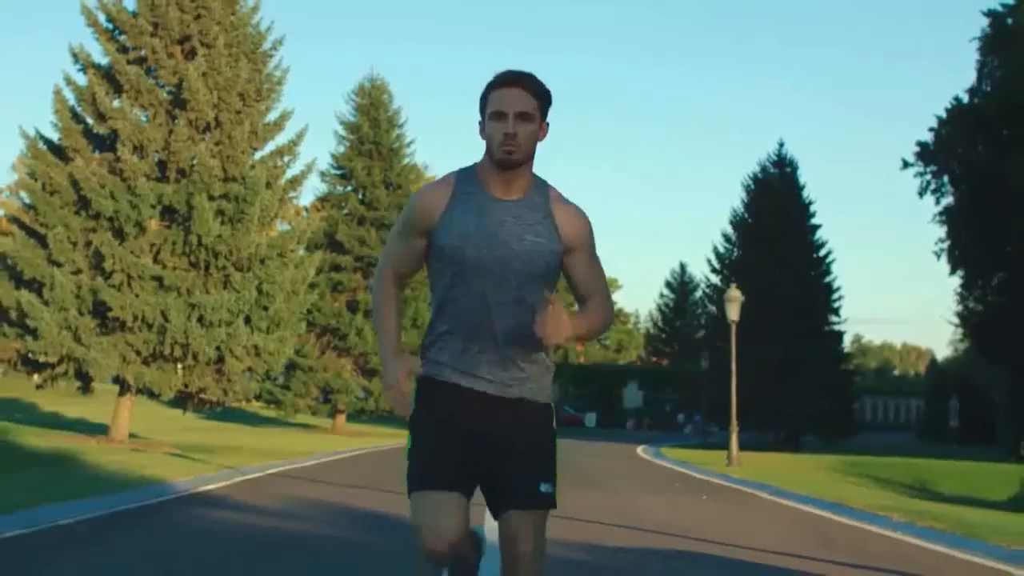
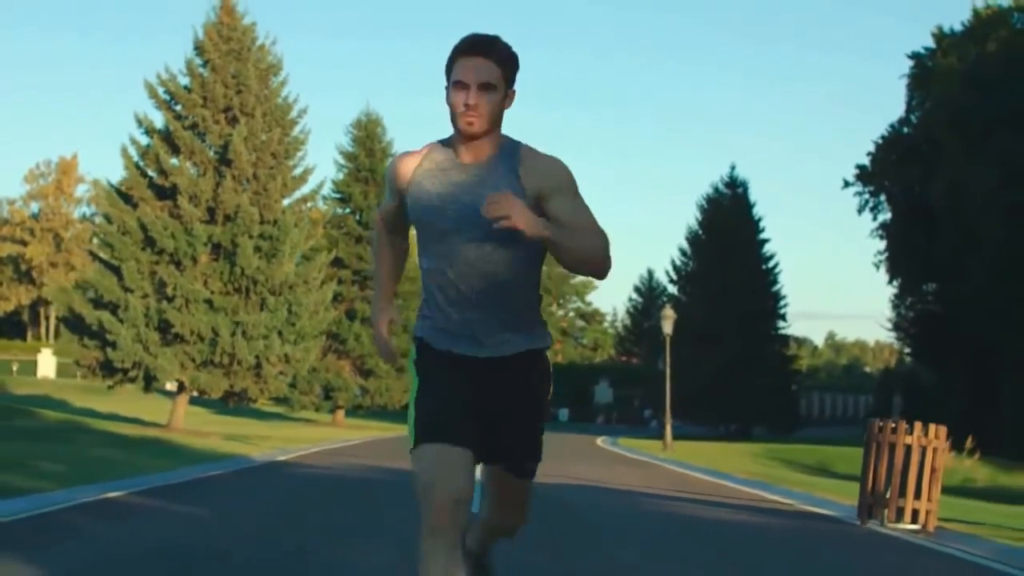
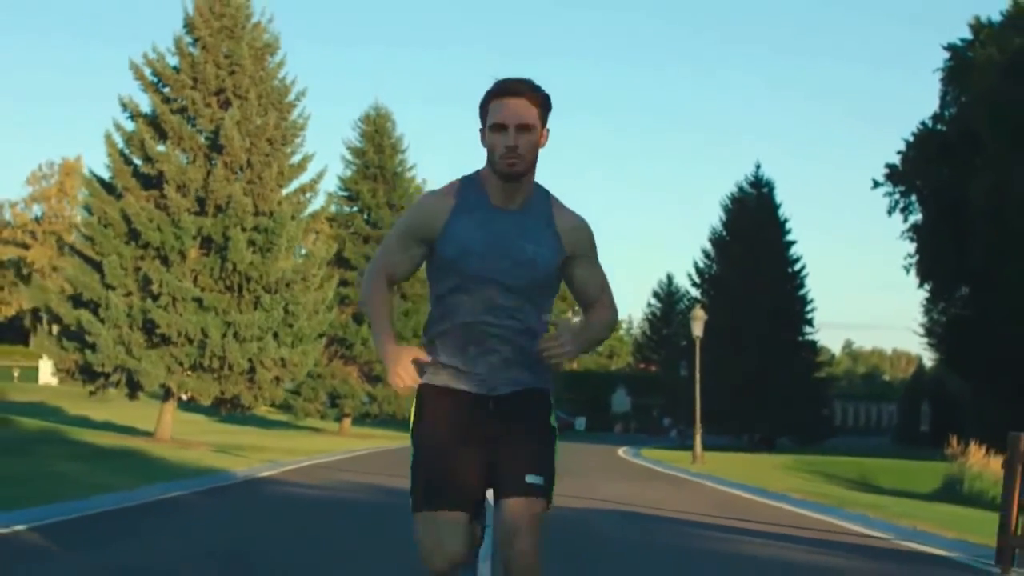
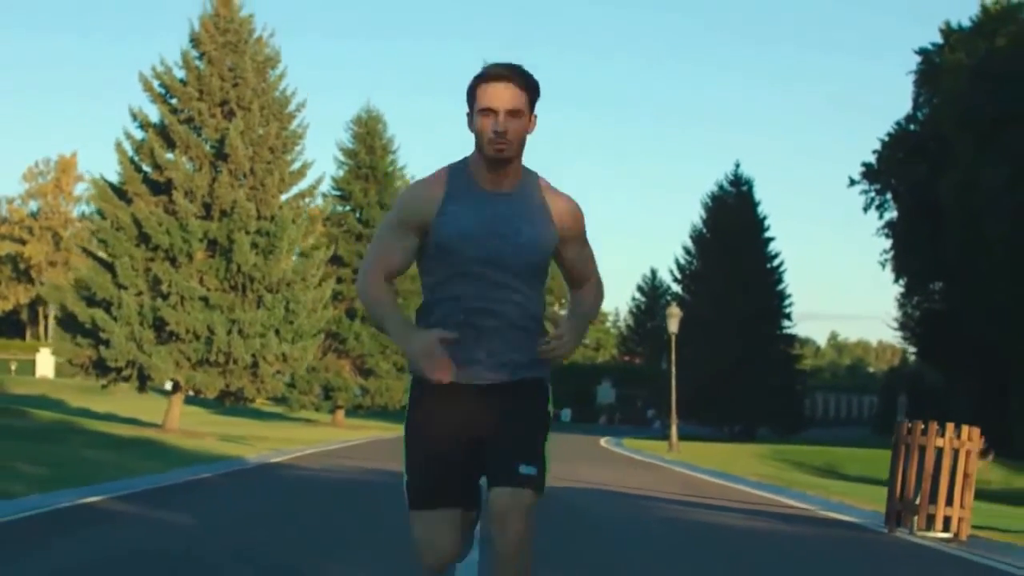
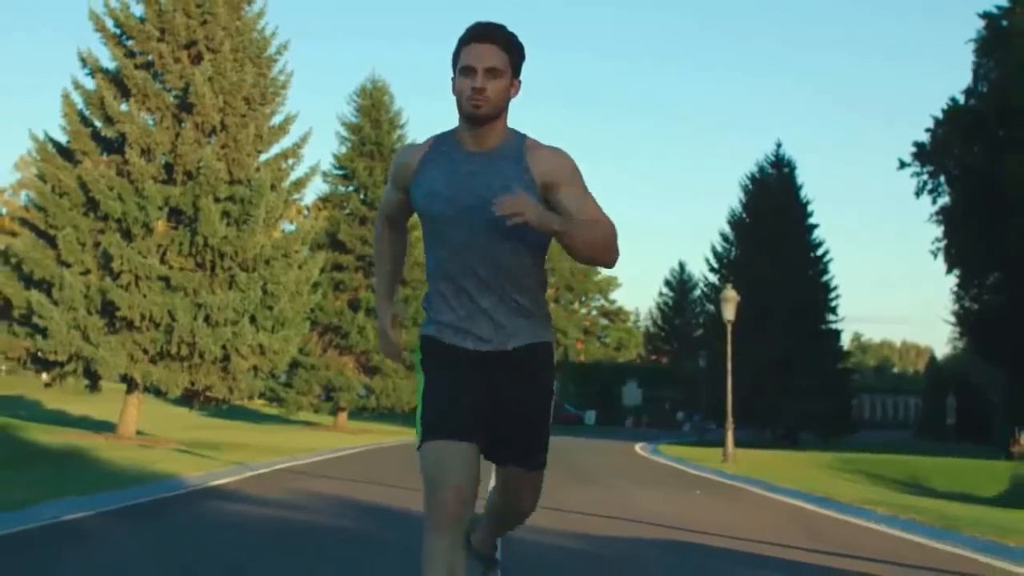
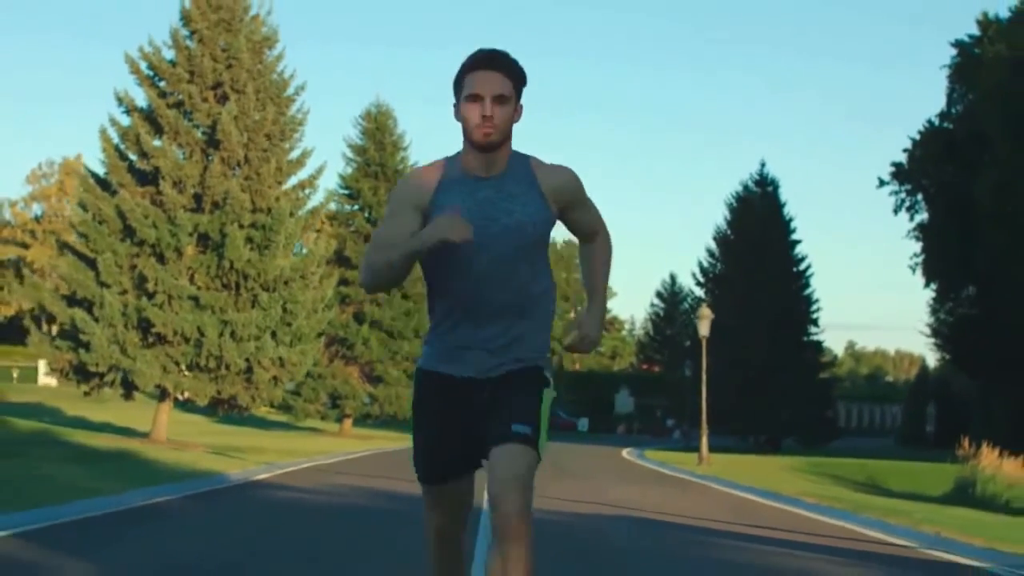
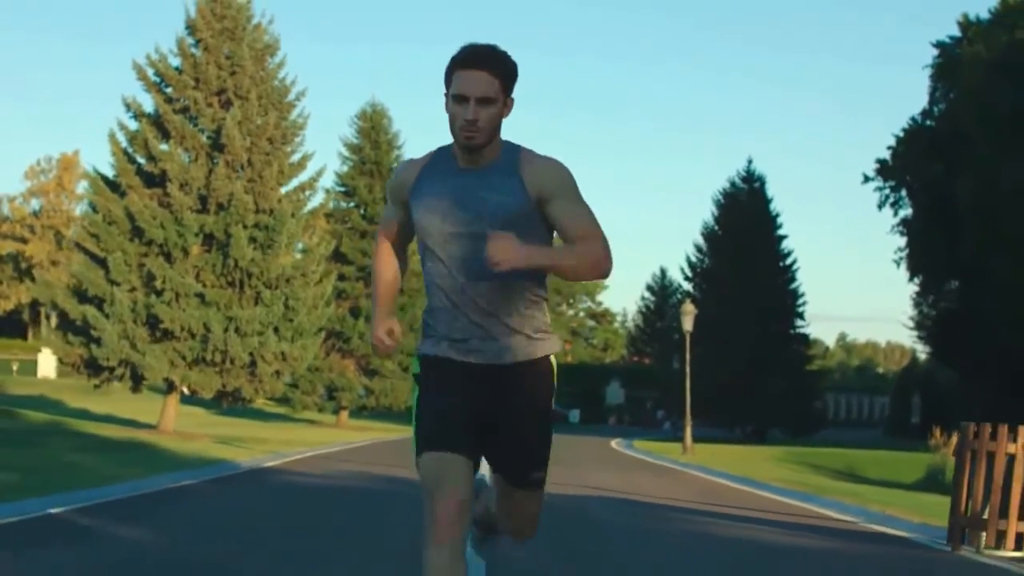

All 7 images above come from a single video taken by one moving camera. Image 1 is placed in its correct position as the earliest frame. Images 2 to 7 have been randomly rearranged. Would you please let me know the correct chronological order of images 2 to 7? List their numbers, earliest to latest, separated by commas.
5, 6, 3, 7, 4, 2
